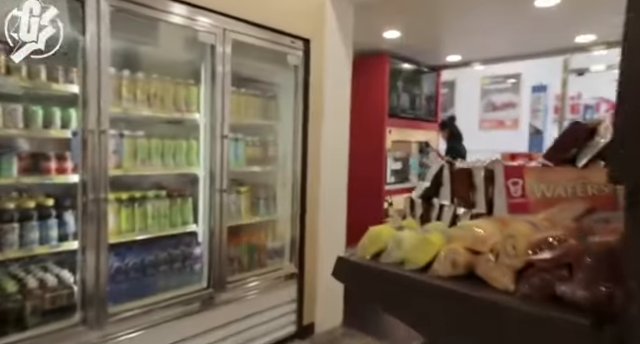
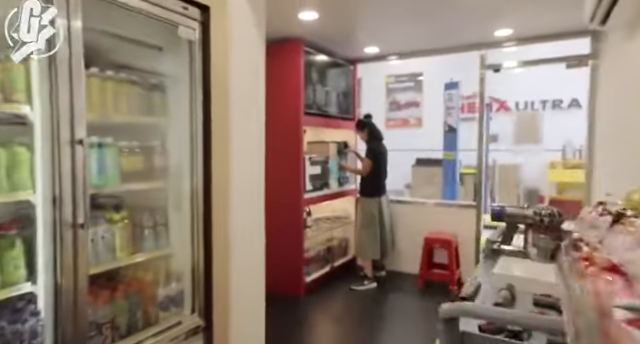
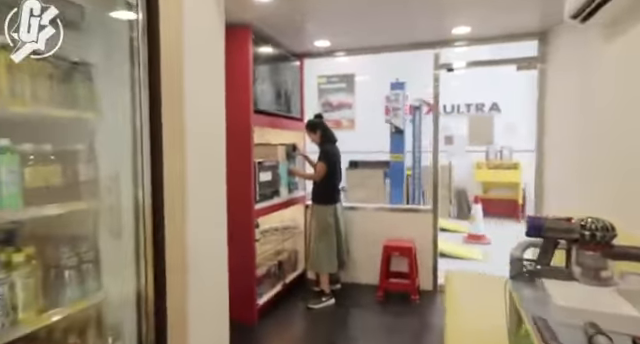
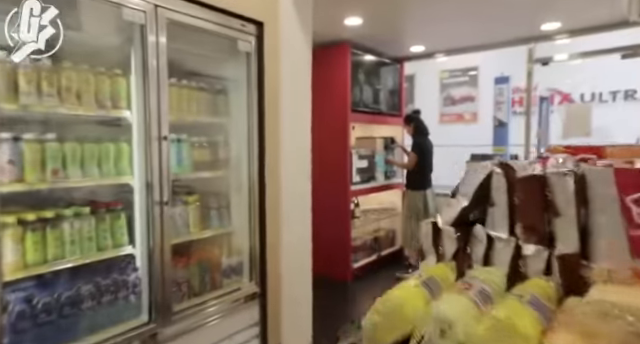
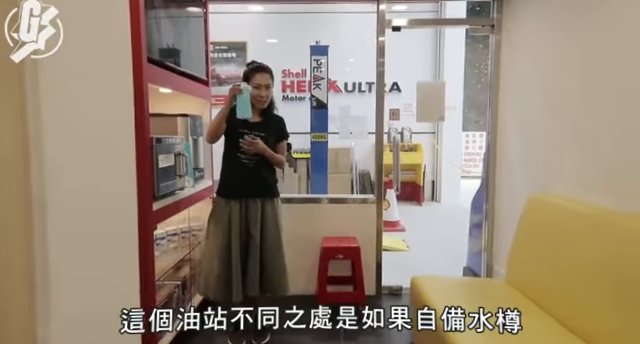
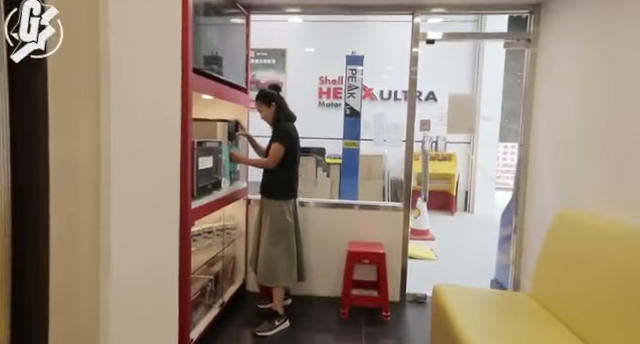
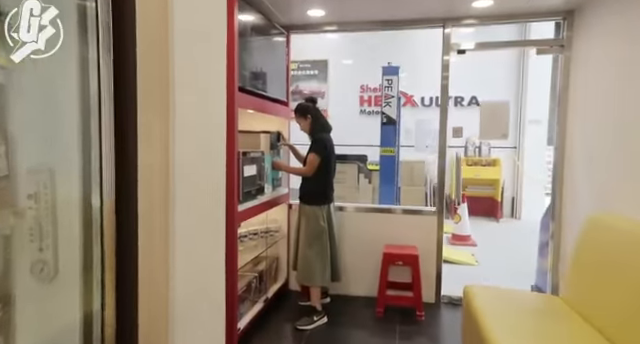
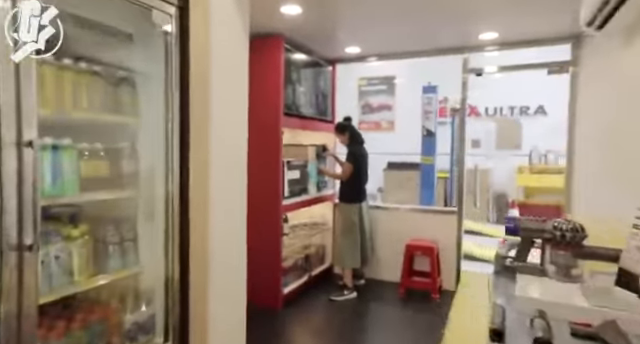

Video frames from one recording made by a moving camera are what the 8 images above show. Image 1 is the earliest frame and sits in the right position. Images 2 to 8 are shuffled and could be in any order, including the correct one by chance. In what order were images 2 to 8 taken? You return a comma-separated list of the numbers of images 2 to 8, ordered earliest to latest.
4, 2, 8, 3, 7, 6, 5
